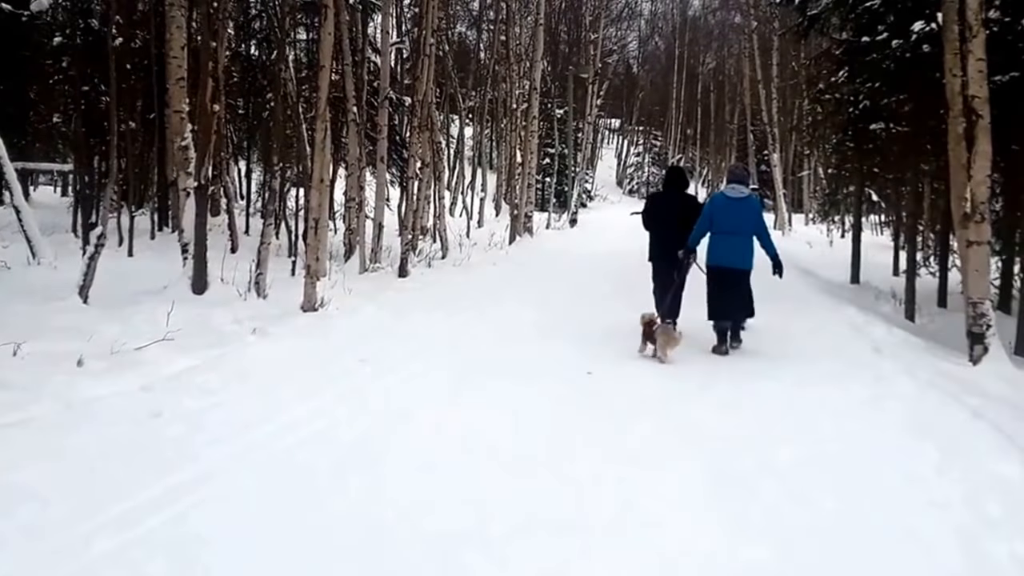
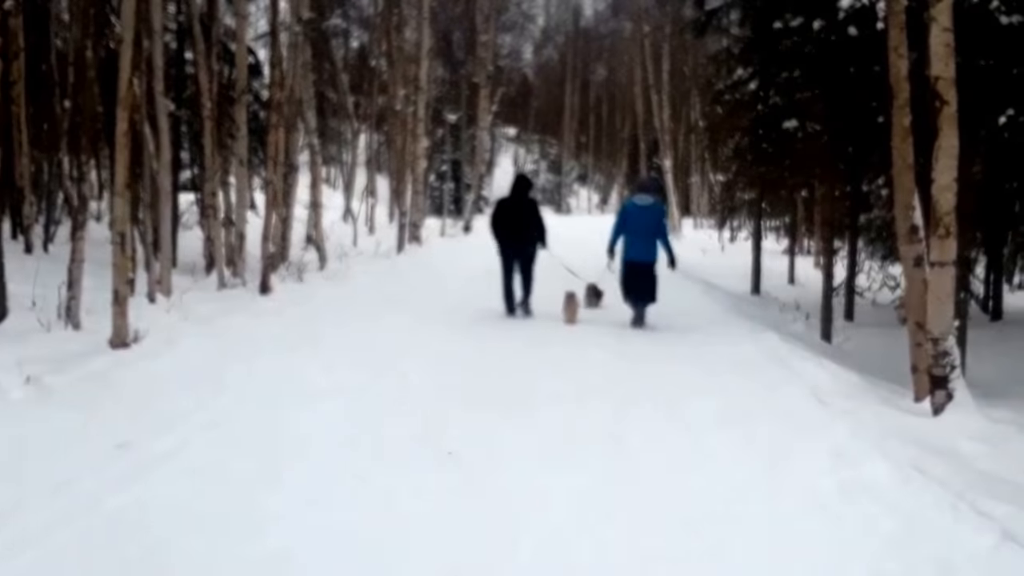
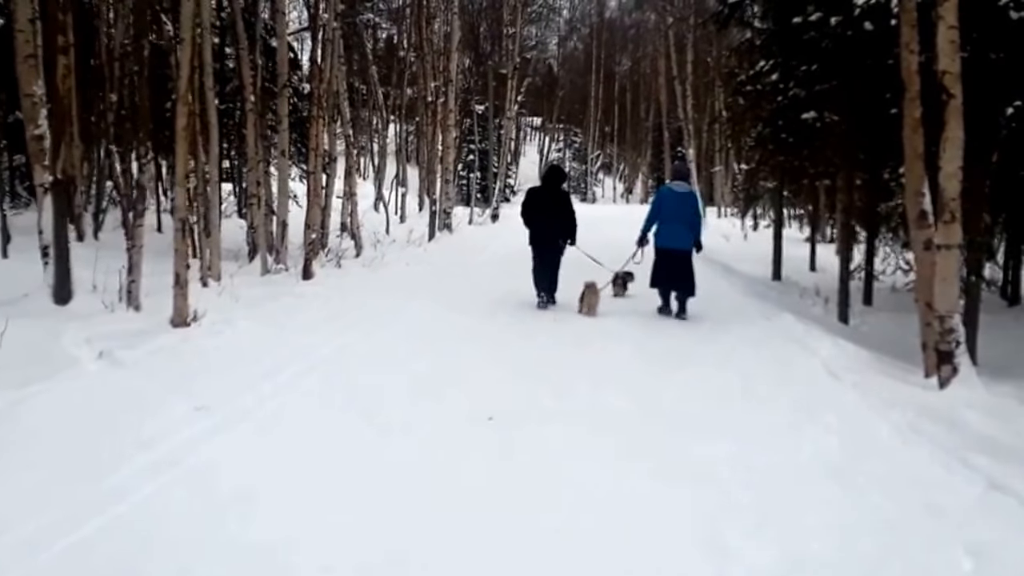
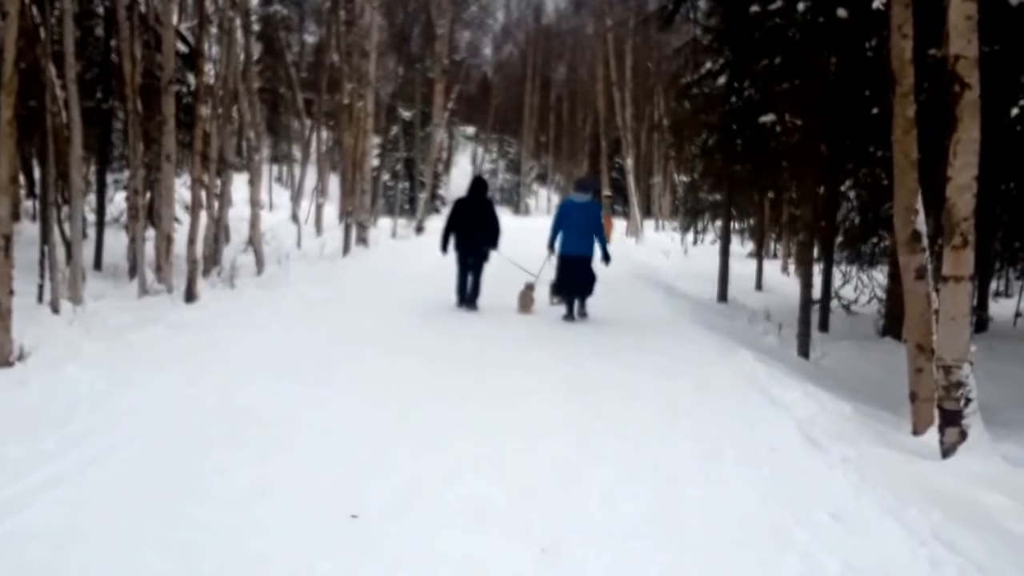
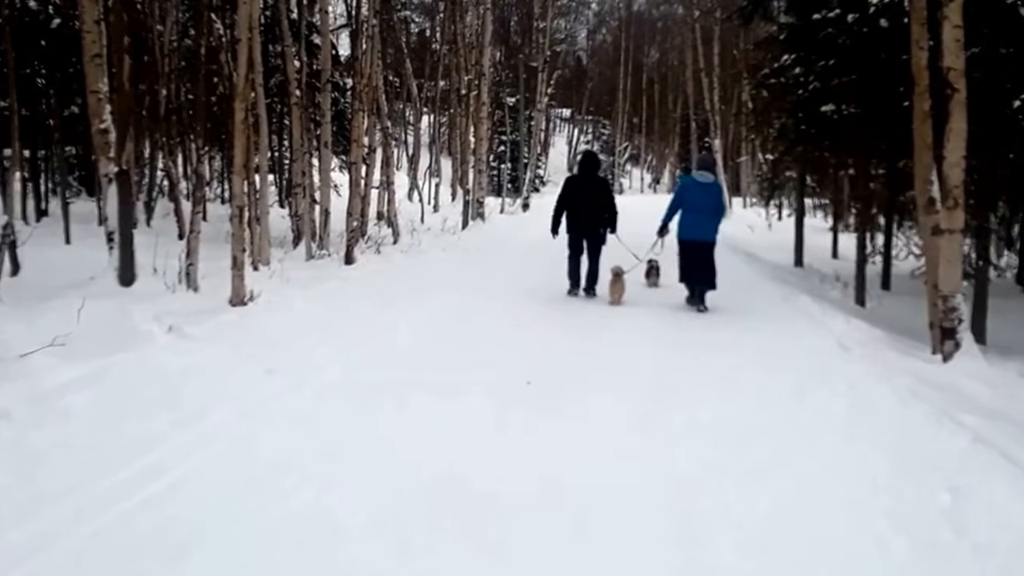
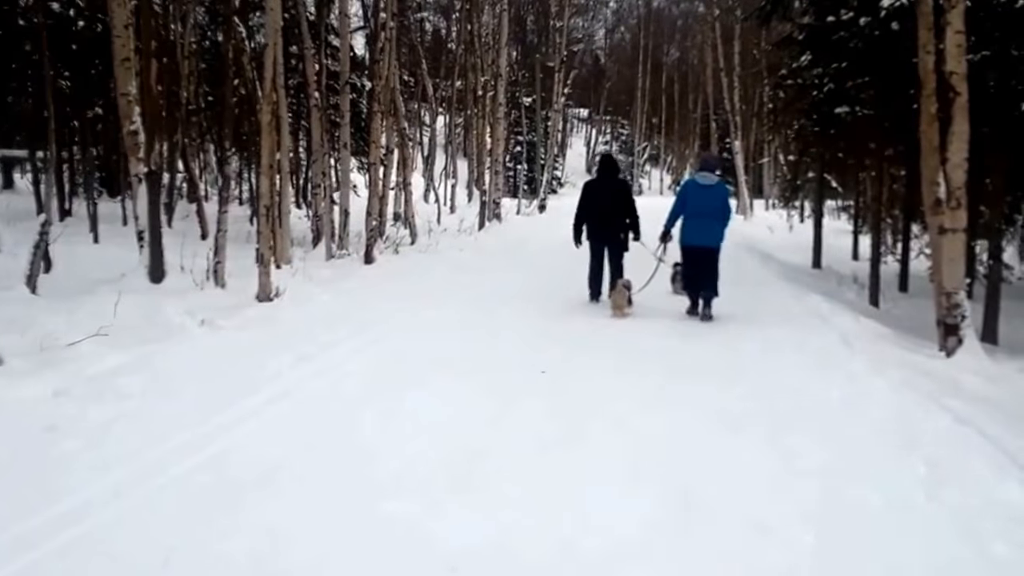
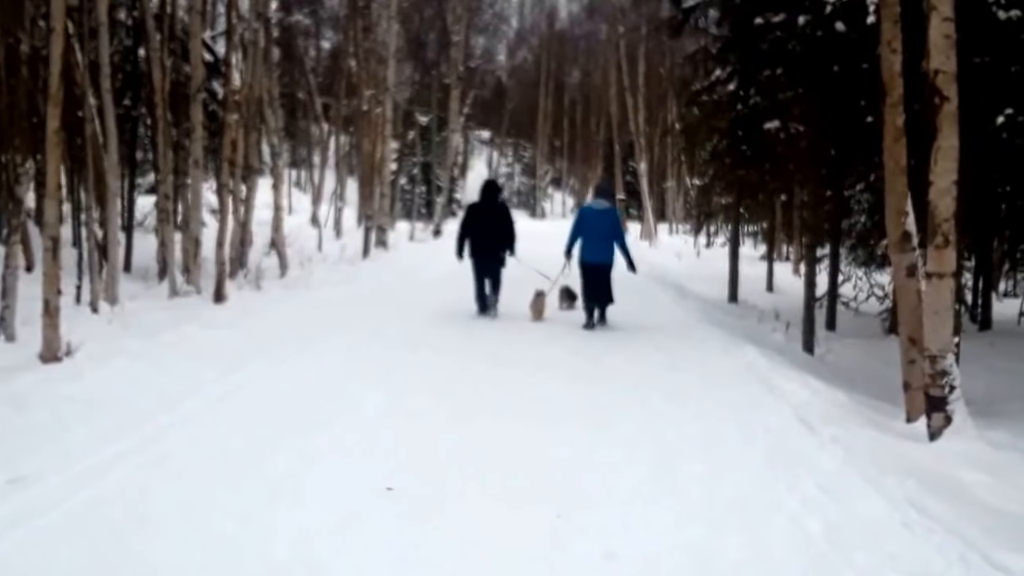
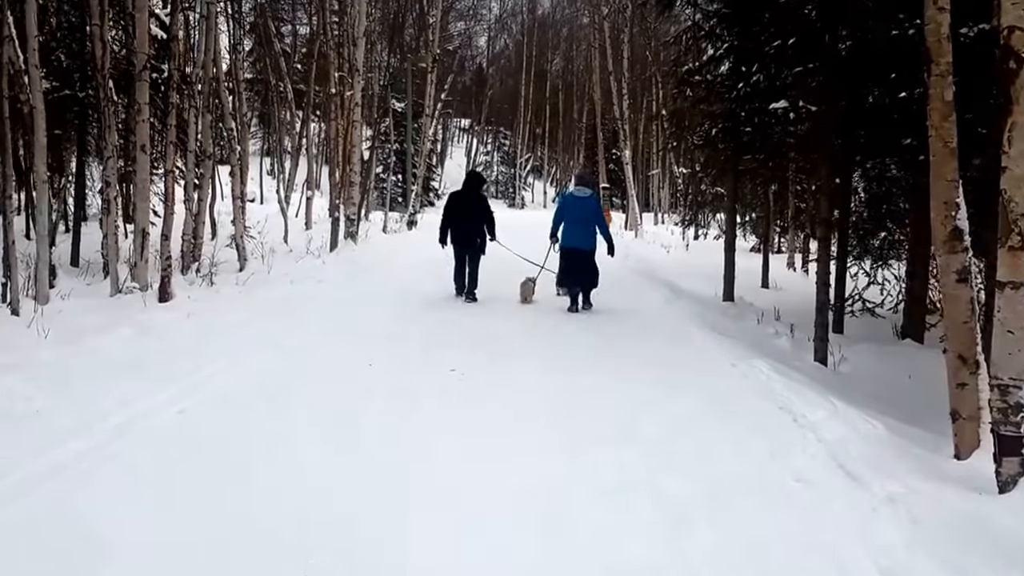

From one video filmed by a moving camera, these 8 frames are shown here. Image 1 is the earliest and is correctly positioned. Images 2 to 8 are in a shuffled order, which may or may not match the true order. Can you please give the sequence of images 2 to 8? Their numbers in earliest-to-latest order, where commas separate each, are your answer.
6, 5, 3, 2, 7, 4, 8
